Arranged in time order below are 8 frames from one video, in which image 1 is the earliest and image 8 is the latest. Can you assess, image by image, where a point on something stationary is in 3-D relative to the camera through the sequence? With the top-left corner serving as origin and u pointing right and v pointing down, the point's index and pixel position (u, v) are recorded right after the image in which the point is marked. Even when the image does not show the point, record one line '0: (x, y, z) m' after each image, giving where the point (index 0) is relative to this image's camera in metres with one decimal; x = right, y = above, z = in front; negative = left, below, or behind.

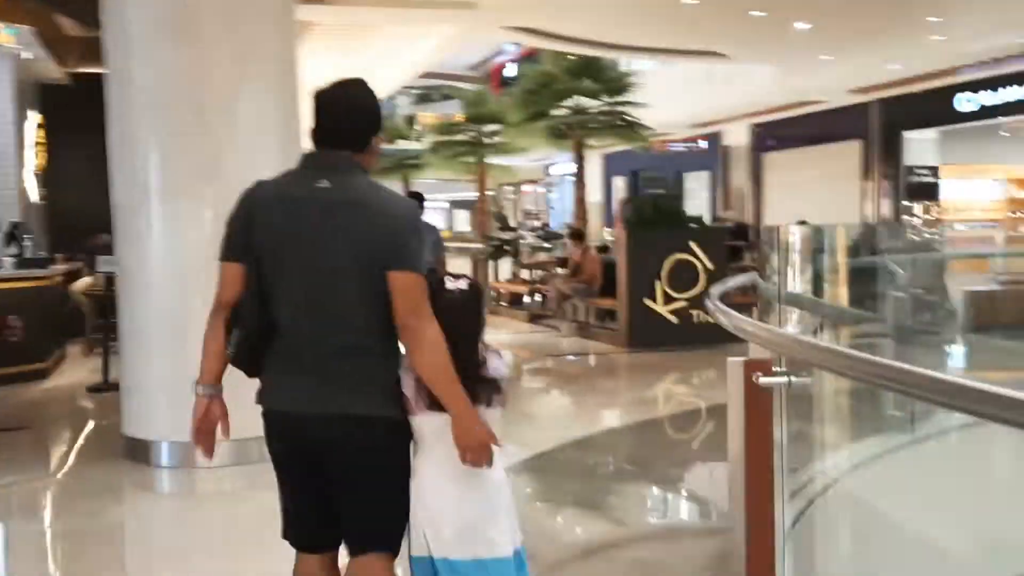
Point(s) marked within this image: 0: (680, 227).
0: (+1.4, +0.5, +8.2) m
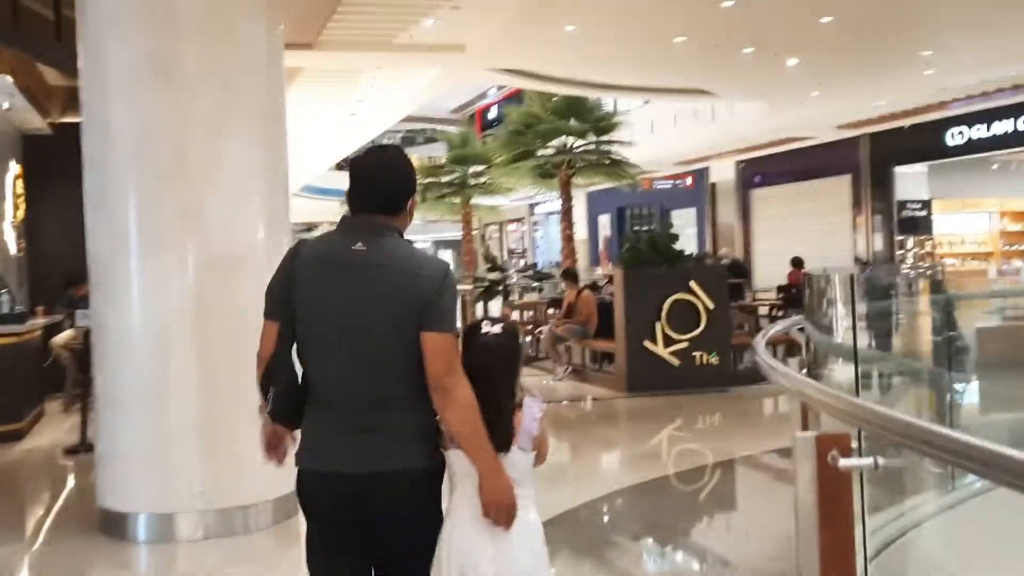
0: (+1.3, +0.2, +8.0) m
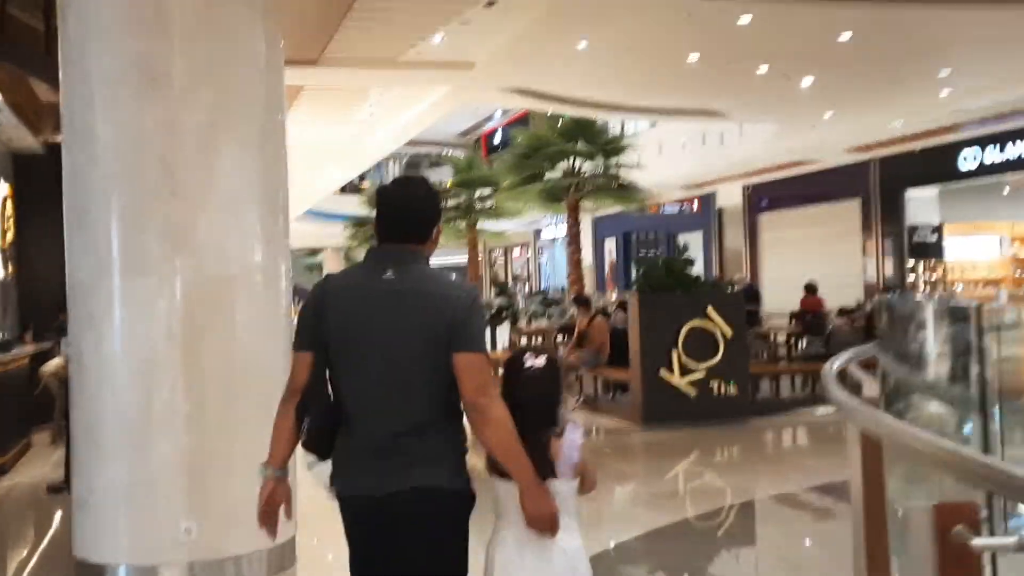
0: (+1.4, 0.0, +7.7) m
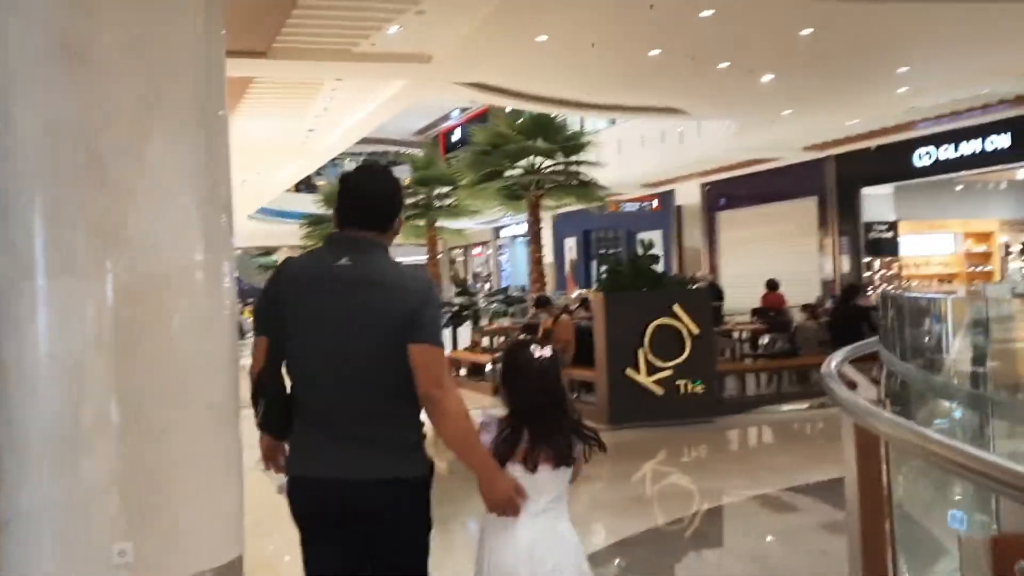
0: (+1.1, 0.0, +7.5) m
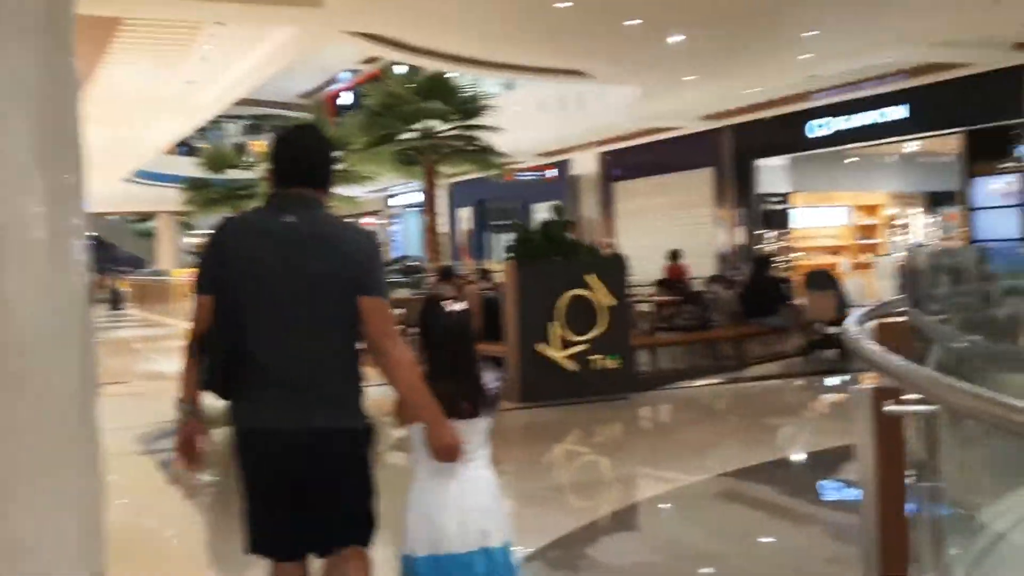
0: (+0.4, +0.2, +7.1) m
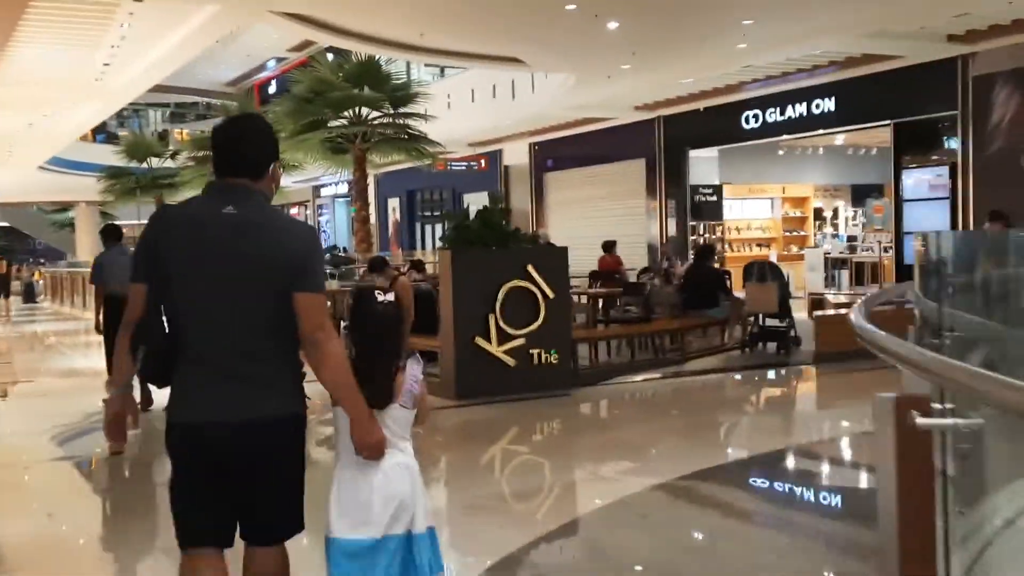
0: (0.0, +0.3, +6.8) m
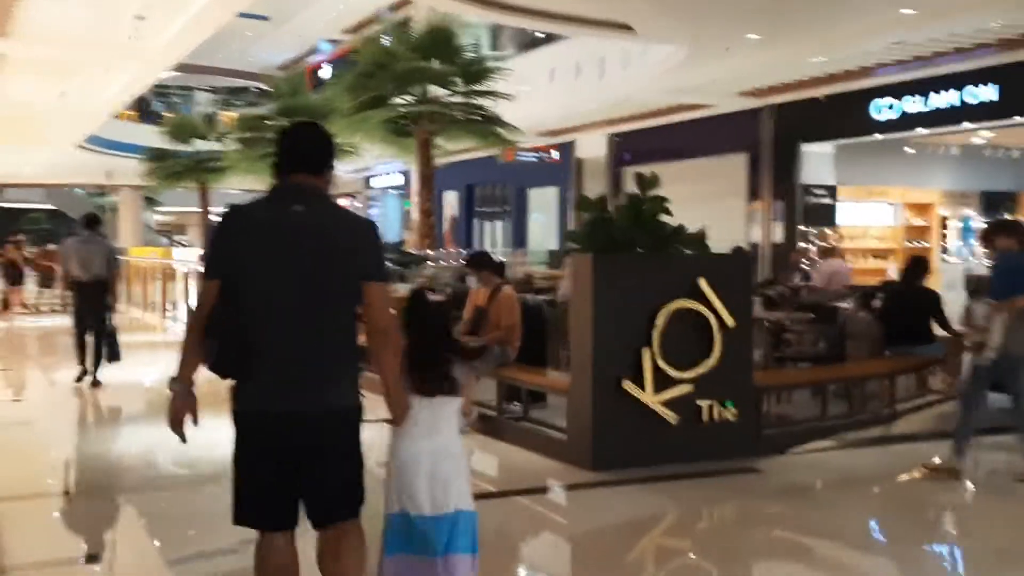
0: (+0.7, +0.2, +4.9) m
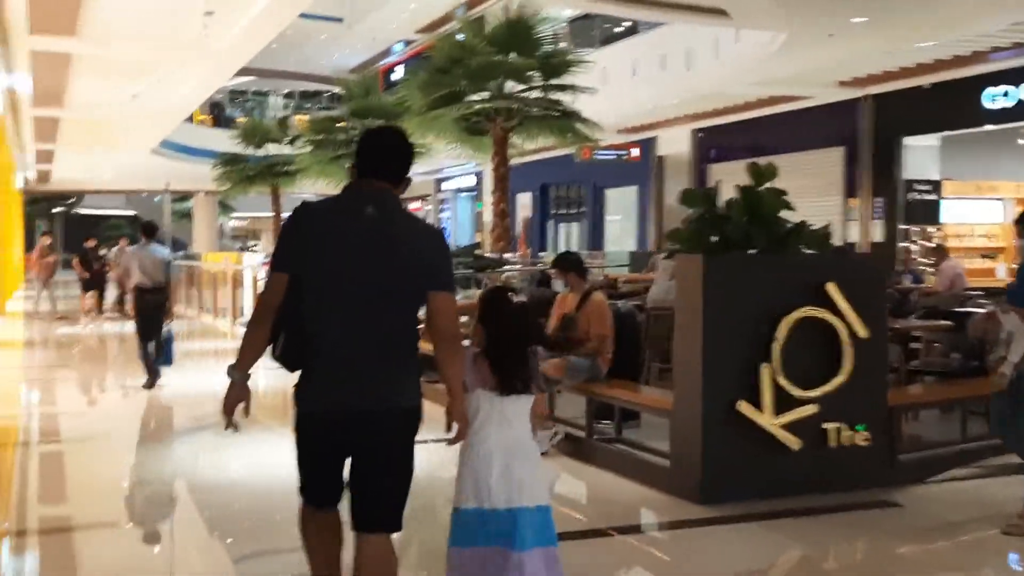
0: (+1.1, +0.1, +4.3) m
